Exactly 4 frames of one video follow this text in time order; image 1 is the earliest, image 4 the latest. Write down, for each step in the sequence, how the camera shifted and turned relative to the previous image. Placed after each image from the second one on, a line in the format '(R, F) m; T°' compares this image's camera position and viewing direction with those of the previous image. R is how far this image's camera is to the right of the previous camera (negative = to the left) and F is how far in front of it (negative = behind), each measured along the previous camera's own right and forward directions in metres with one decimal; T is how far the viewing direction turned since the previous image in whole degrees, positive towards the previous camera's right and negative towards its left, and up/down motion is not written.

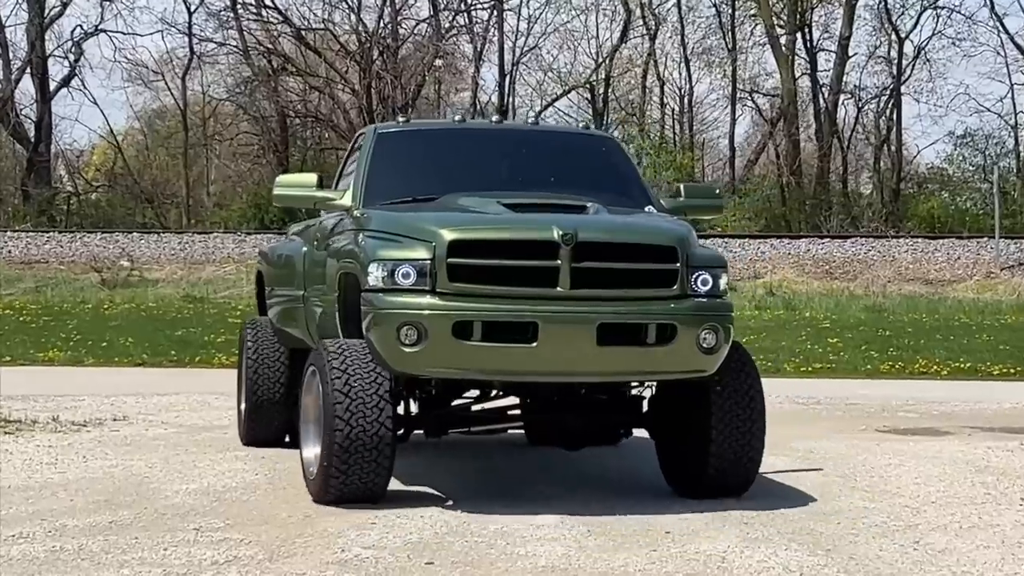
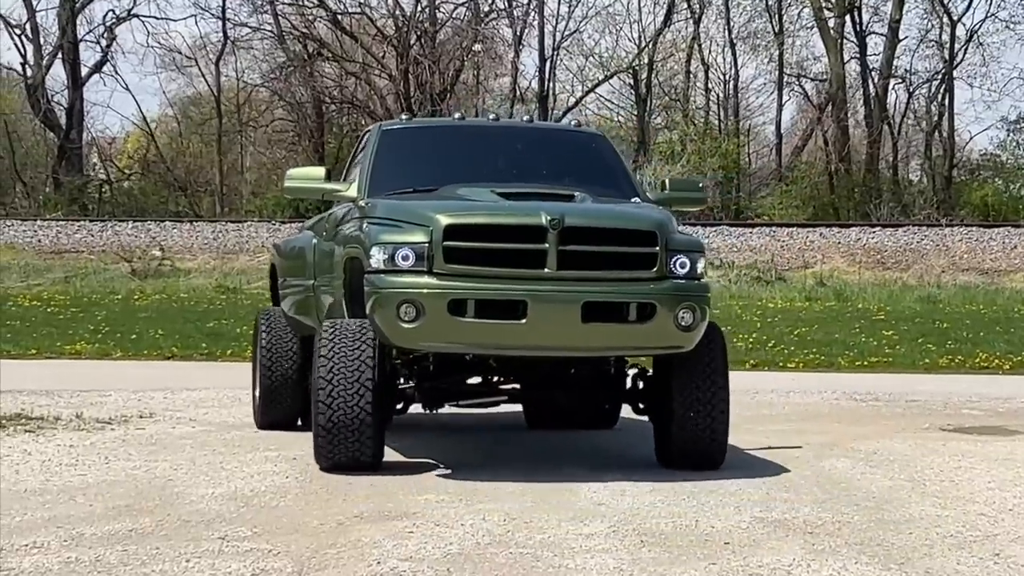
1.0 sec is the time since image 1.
(0.0, +0.5) m; -1°
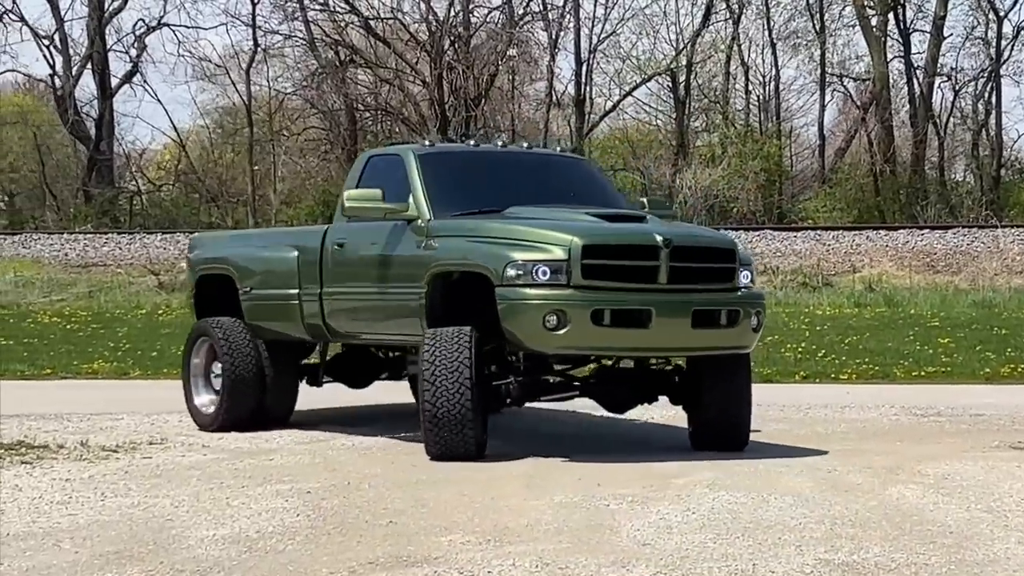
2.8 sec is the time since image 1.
(0.0, +0.8) m; -1°
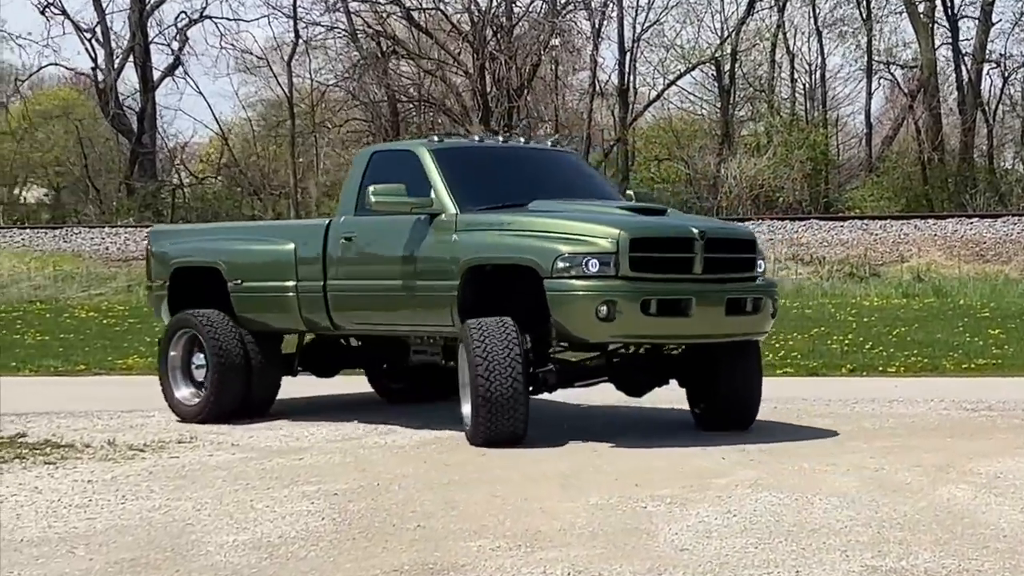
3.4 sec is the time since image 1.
(+0.1, +0.3) m; -1°
